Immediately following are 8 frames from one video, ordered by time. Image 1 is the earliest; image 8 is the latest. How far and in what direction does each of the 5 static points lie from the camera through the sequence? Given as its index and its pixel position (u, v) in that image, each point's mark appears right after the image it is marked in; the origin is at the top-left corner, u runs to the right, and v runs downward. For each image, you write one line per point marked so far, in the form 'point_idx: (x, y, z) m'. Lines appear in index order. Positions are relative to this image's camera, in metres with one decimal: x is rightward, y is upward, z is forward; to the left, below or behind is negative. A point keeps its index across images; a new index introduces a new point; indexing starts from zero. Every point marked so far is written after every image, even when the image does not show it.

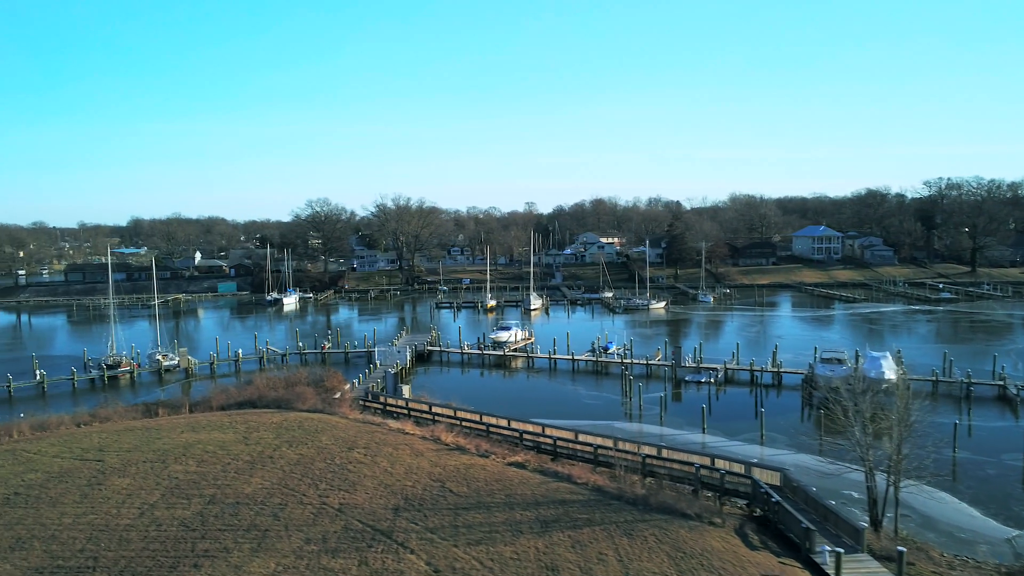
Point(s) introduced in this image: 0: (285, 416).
0: (-3.8, -2.1, +12.3) m
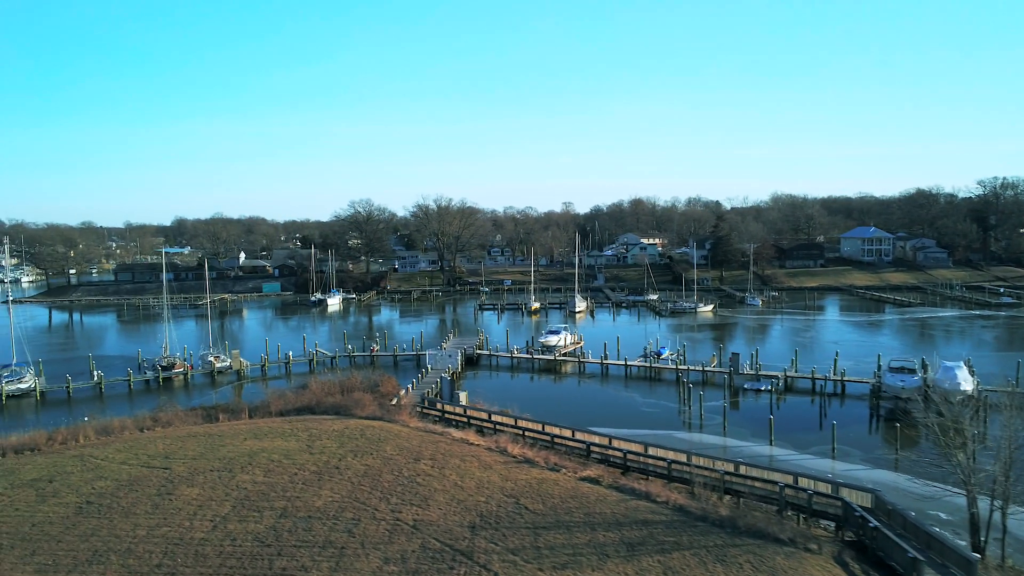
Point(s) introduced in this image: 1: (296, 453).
0: (-2.7, -2.2, +12.1) m
1: (-3.1, -2.3, +10.5) m
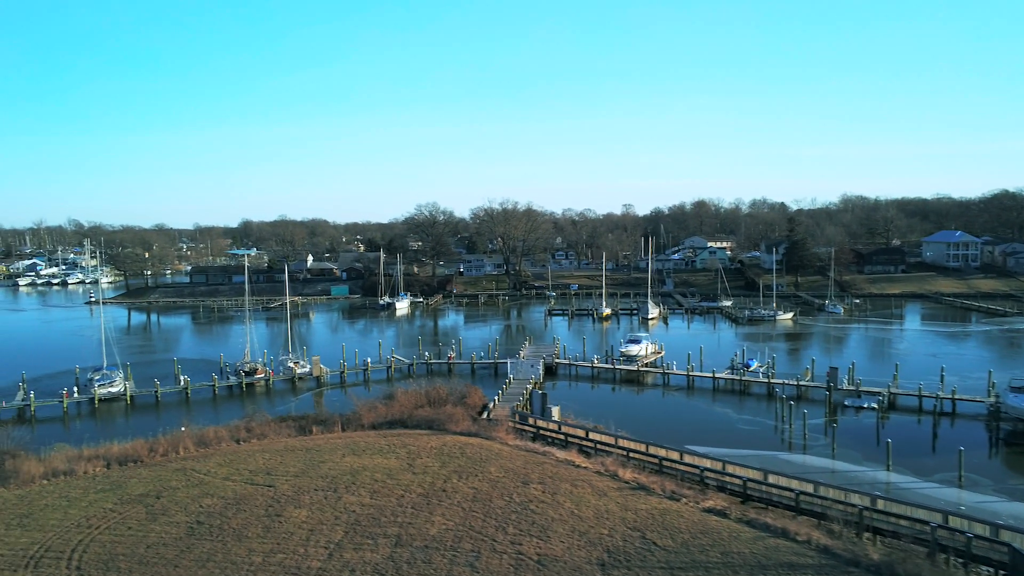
0: (-1.1, -2.4, +11.8) m
1: (-1.6, -2.5, +10.1) m
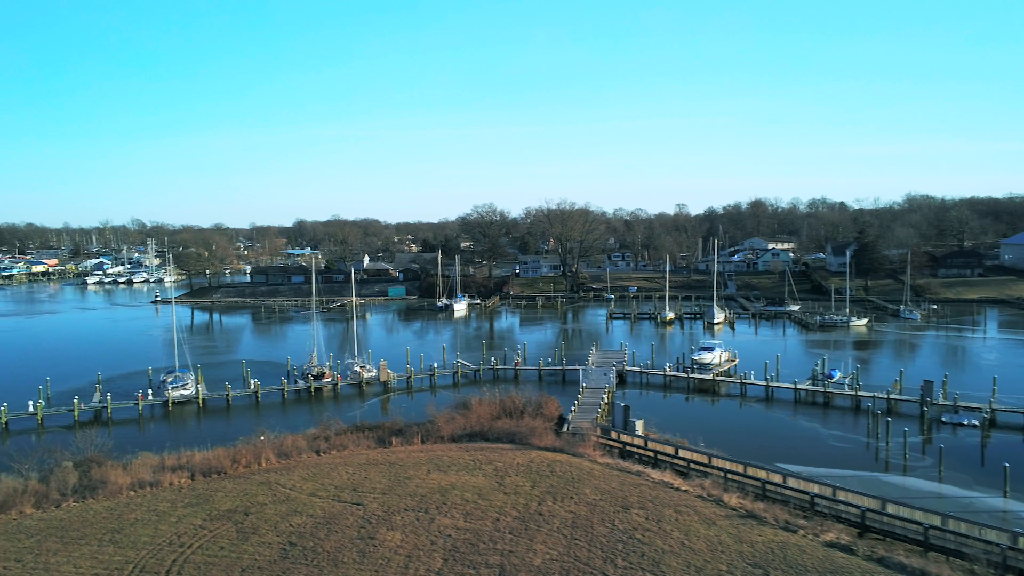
0: (+0.3, -2.6, +11.3) m
1: (-0.3, -2.7, +9.7) m
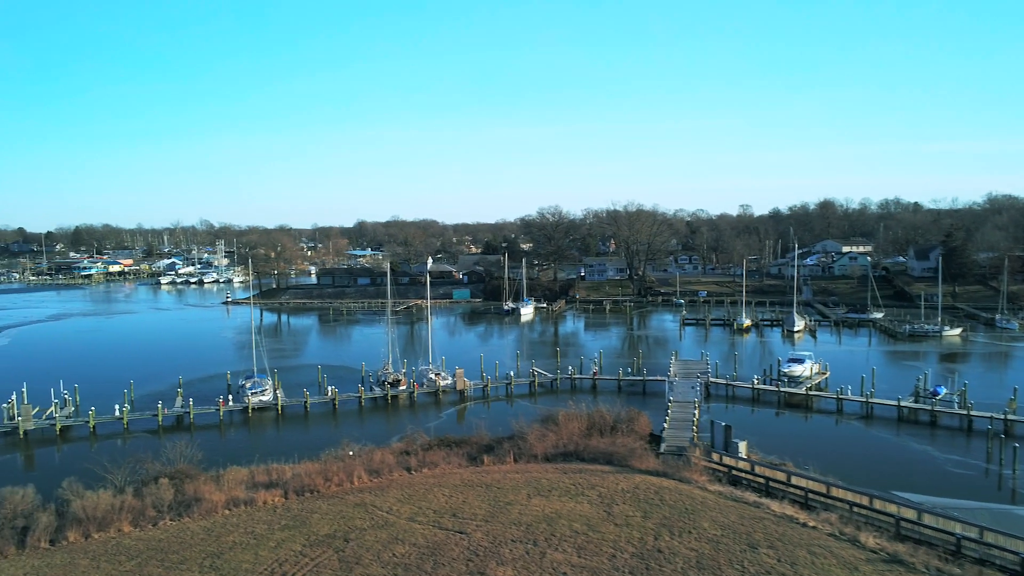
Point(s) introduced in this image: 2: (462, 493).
0: (+1.7, -2.8, +10.6) m
1: (+1.1, -2.9, +9.0) m
2: (-0.7, -2.8, +10.2) m
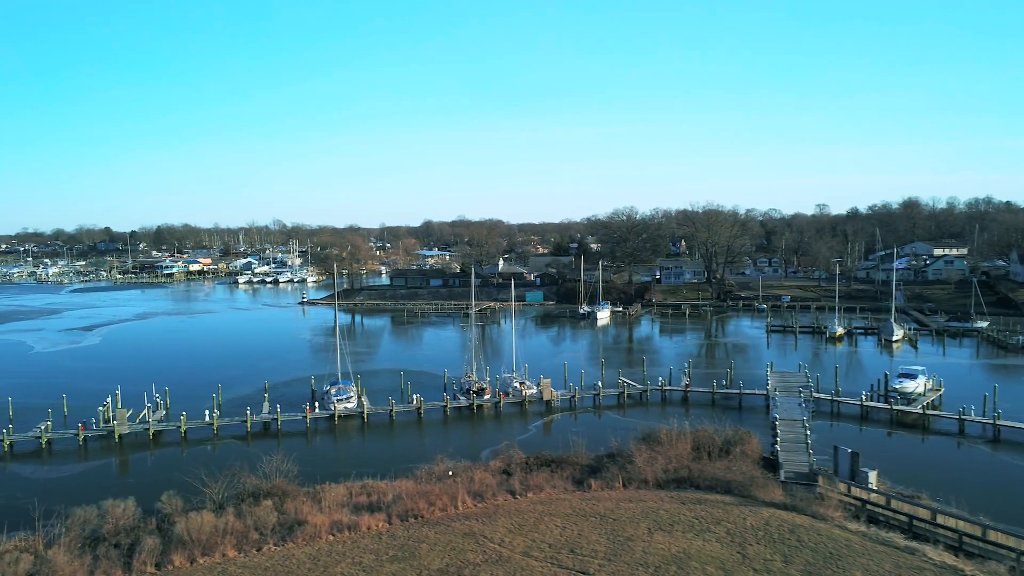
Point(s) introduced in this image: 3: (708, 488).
0: (+3.3, -3.0, +9.7) m
1: (+2.5, -3.1, +8.2) m
2: (+0.8, -3.0, +9.5) m
3: (+2.9, -3.0, +11.0) m
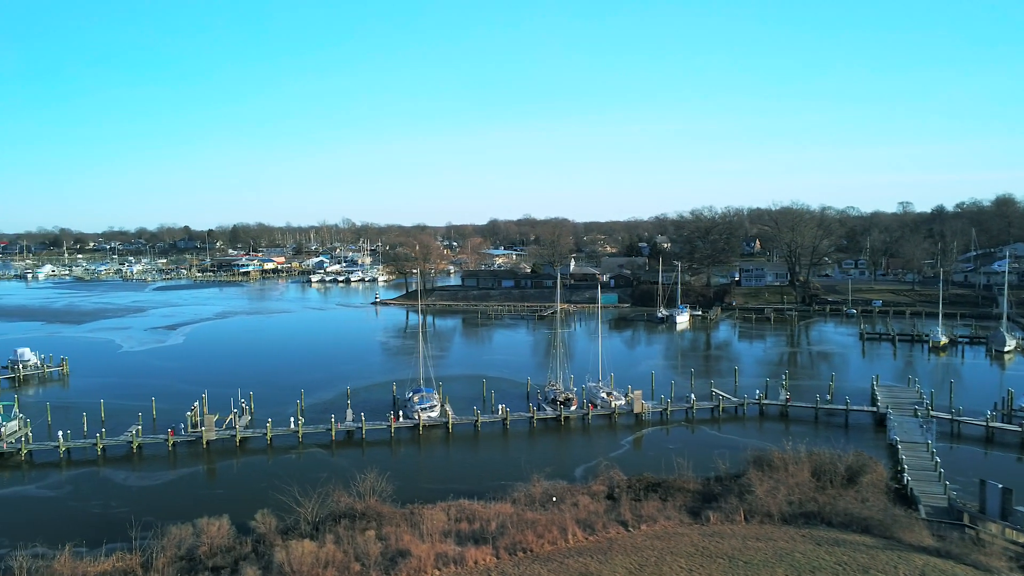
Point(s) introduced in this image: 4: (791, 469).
0: (+4.7, -3.2, +8.5) m
1: (+3.8, -3.3, +7.1) m
2: (+2.2, -3.2, +8.6) m
3: (+4.5, -3.2, +10.0) m
4: (+4.6, -3.0, +12.1) m
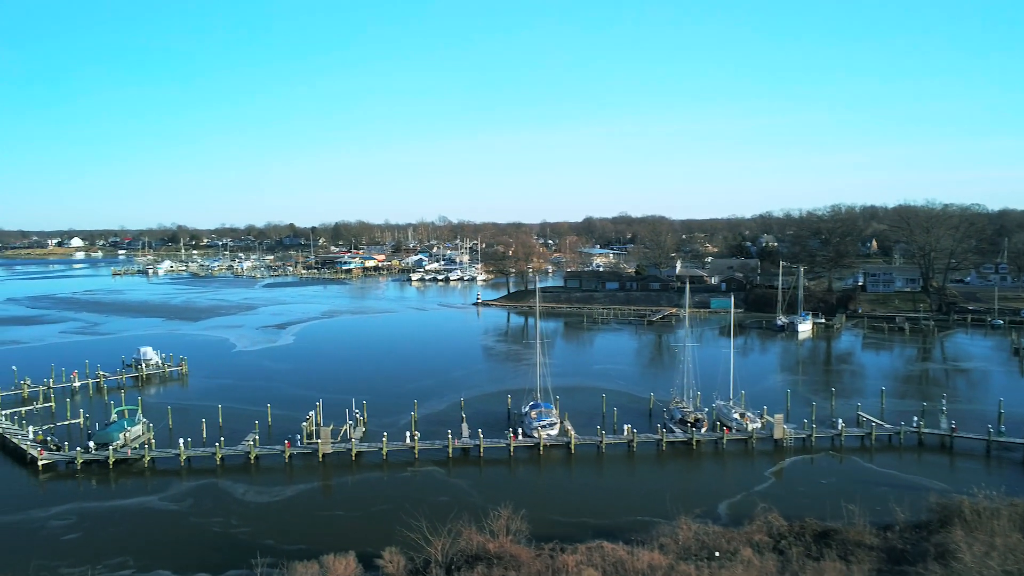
0: (+6.4, -3.6, +6.7) m
1: (+5.3, -3.7, +5.4) m
2: (+3.9, -3.6, +7.0) m
3: (+6.3, -3.6, +8.1) m
4: (+6.7, -3.3, +10.2) m
